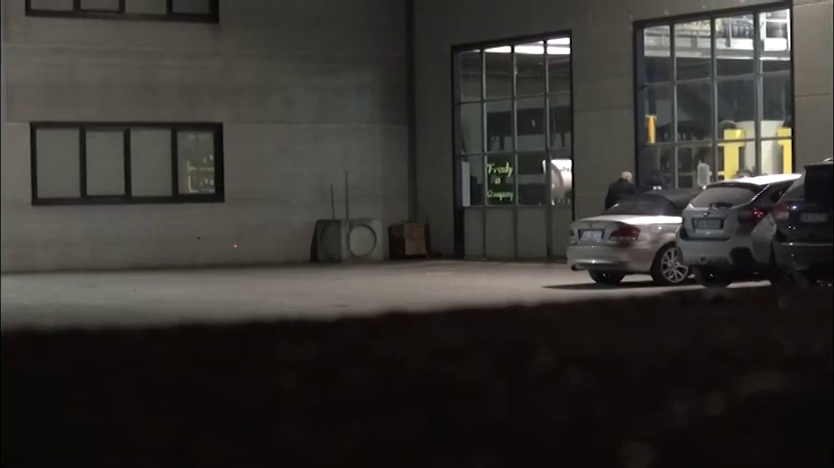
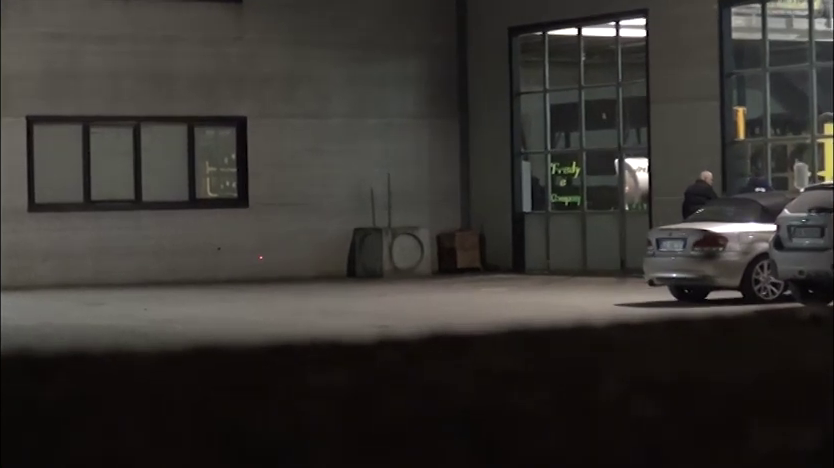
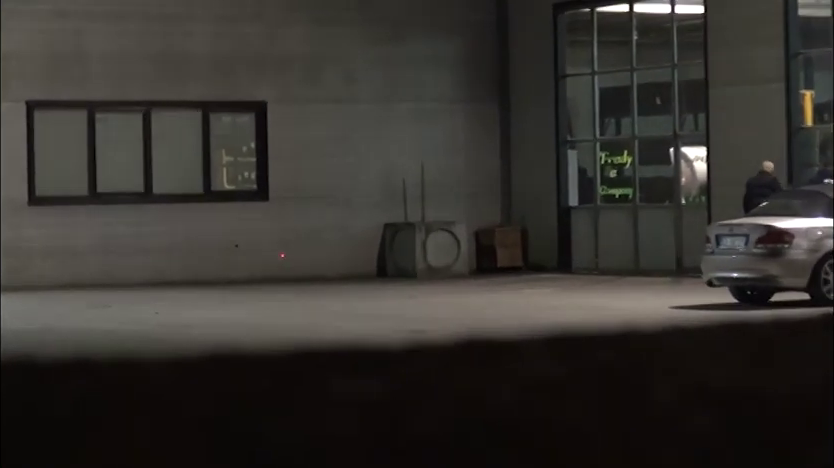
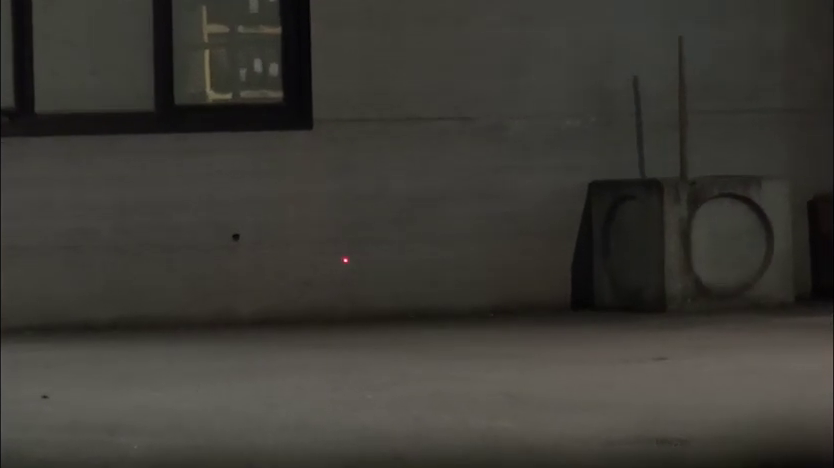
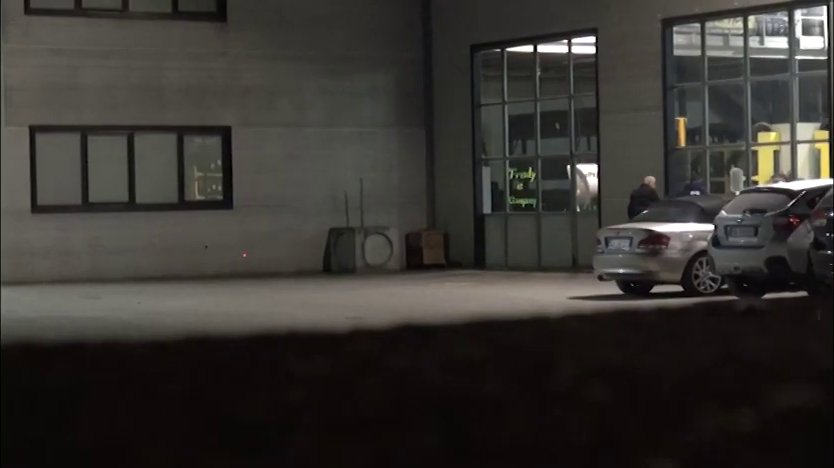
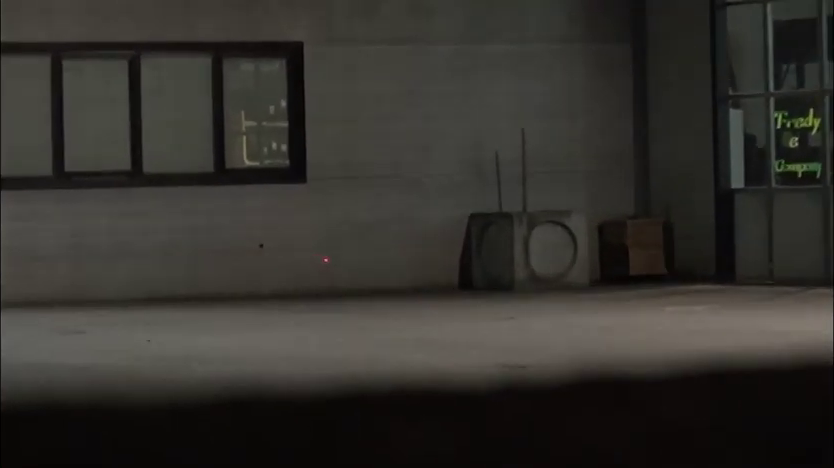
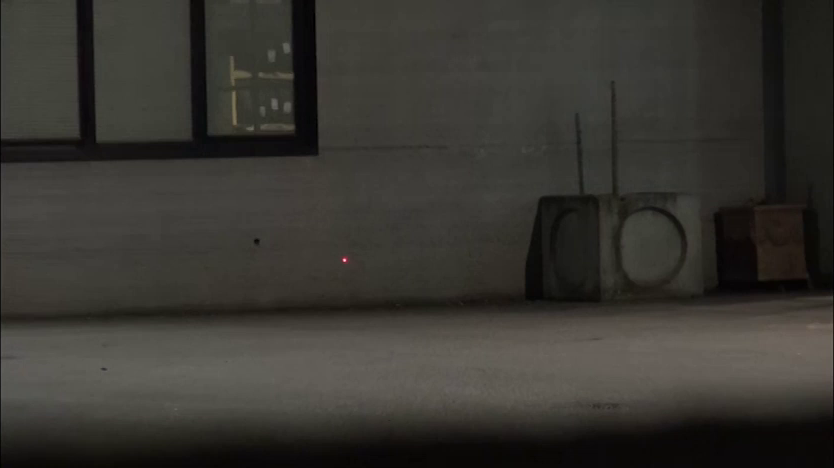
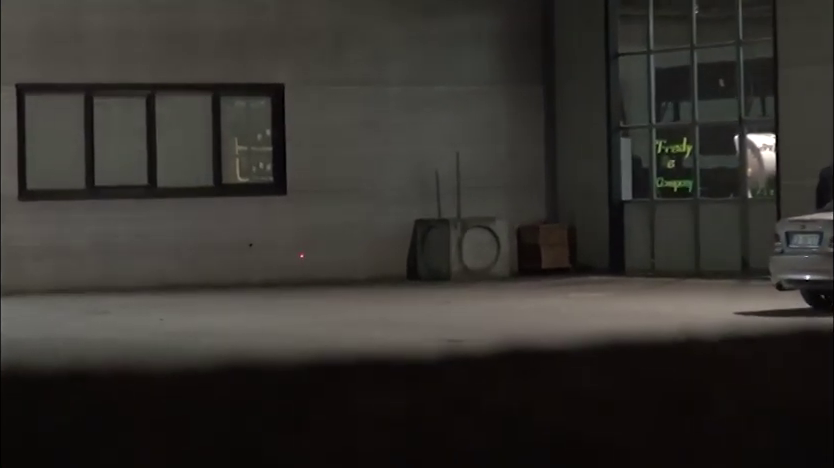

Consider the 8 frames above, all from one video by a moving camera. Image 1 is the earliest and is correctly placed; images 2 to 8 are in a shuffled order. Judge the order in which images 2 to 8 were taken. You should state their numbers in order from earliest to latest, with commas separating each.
5, 2, 3, 8, 6, 7, 4
